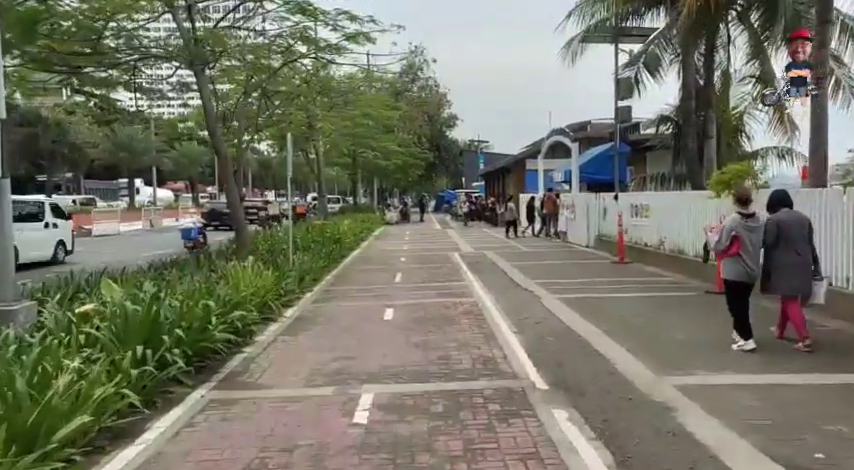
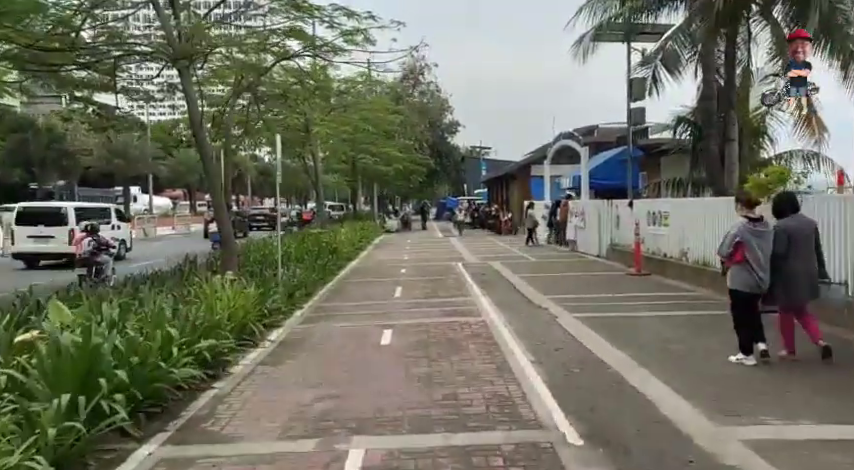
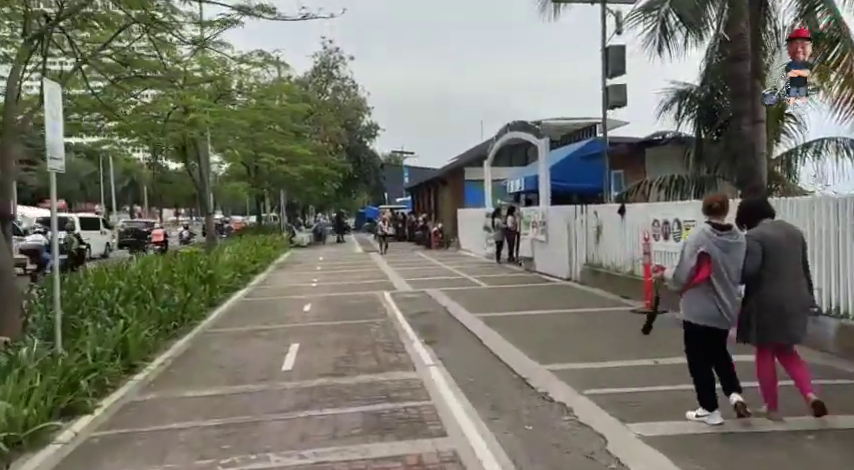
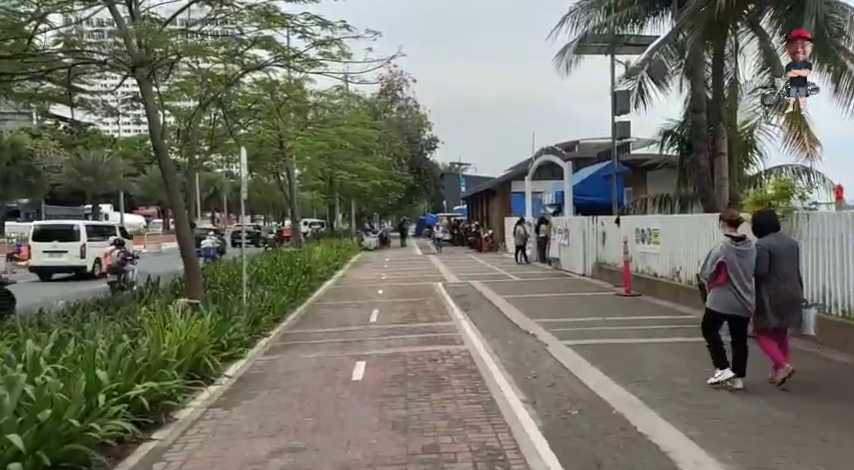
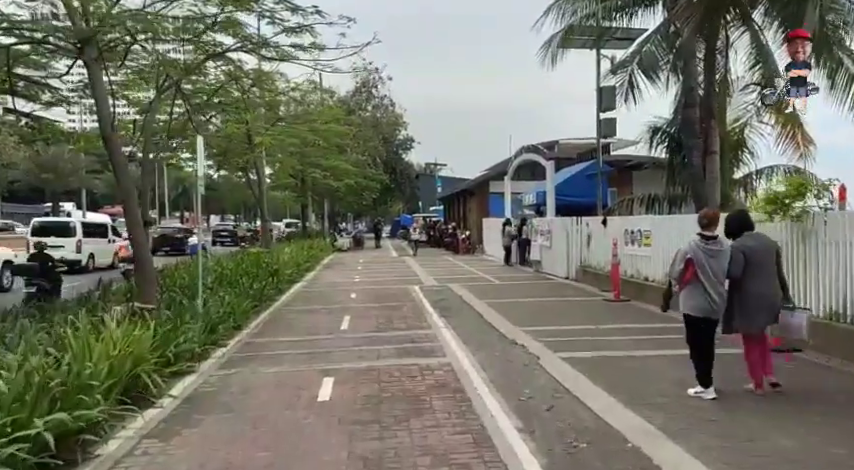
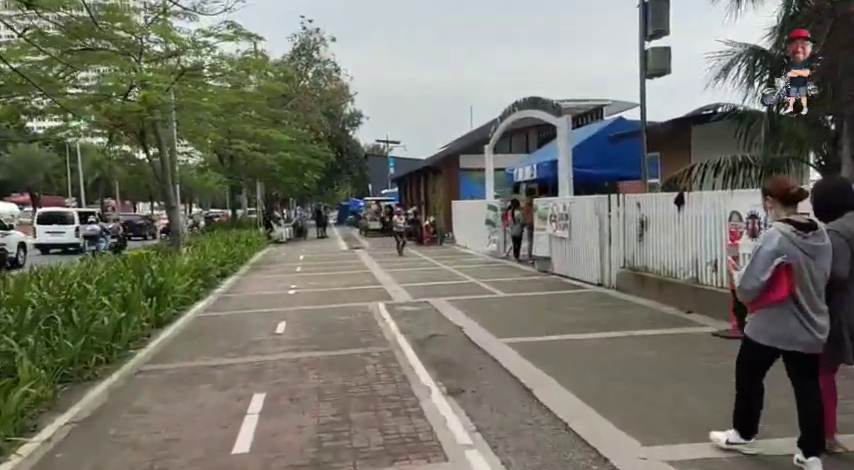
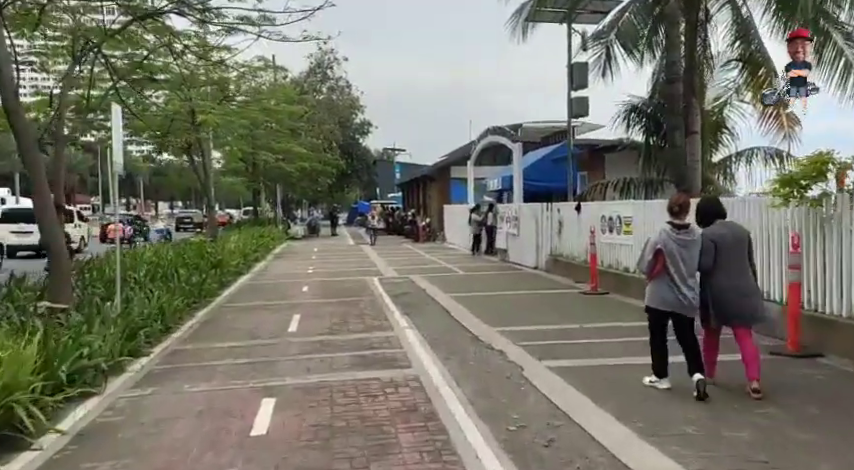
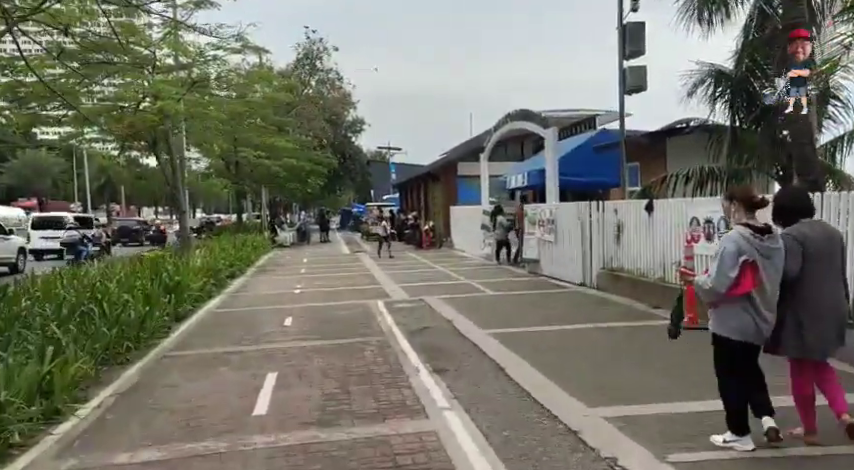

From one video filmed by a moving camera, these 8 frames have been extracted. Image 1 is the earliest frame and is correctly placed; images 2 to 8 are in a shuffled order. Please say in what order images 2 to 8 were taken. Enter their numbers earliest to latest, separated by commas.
2, 4, 5, 7, 3, 8, 6
